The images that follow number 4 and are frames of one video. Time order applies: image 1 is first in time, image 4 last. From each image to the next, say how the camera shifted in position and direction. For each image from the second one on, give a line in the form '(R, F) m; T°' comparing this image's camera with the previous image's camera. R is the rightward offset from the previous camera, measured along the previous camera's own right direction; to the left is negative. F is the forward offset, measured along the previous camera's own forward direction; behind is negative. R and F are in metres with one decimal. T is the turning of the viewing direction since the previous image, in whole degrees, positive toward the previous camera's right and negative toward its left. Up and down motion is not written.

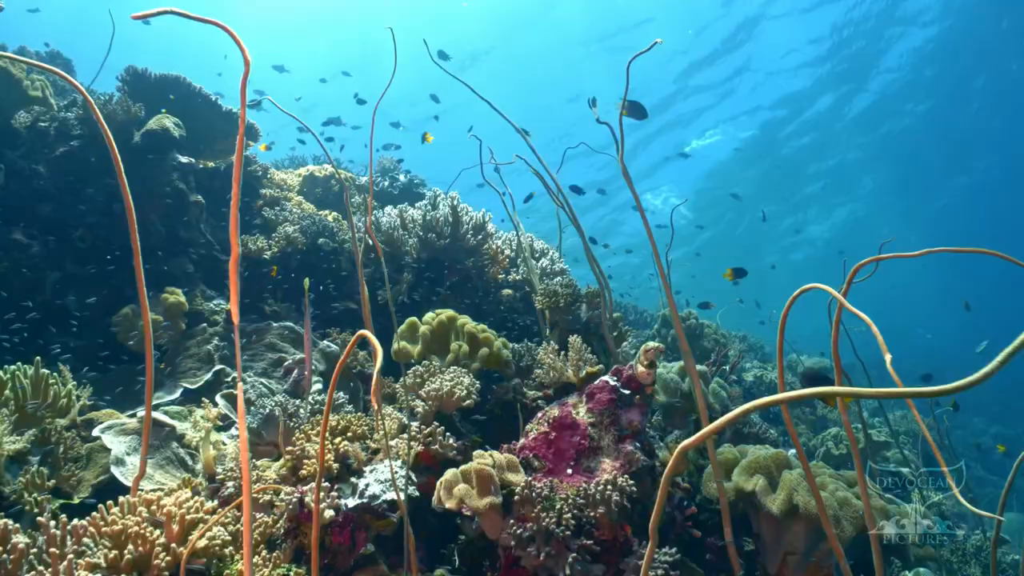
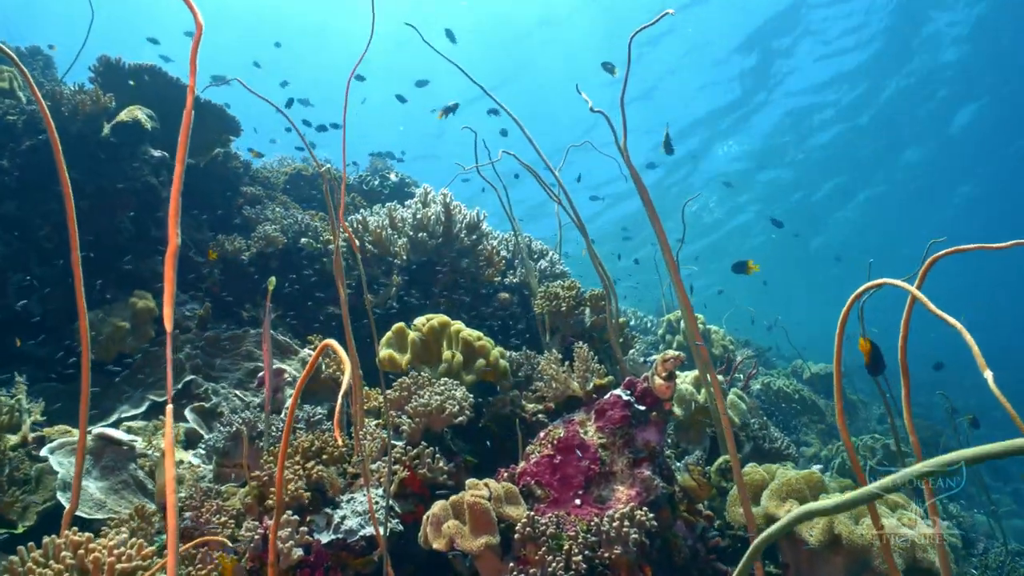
(0.0, +0.5) m; 0°
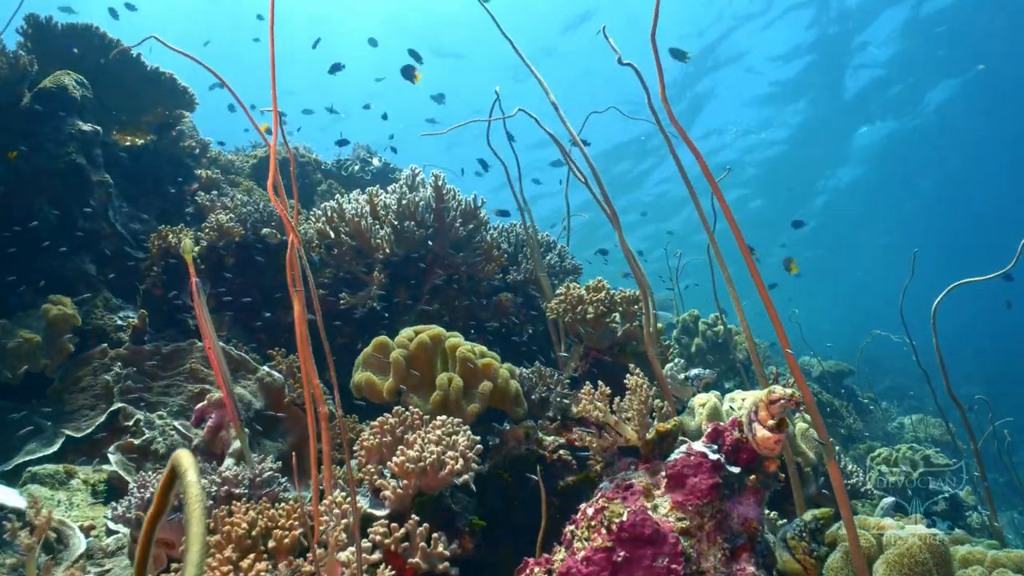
(-0.2, +1.1) m; +2°
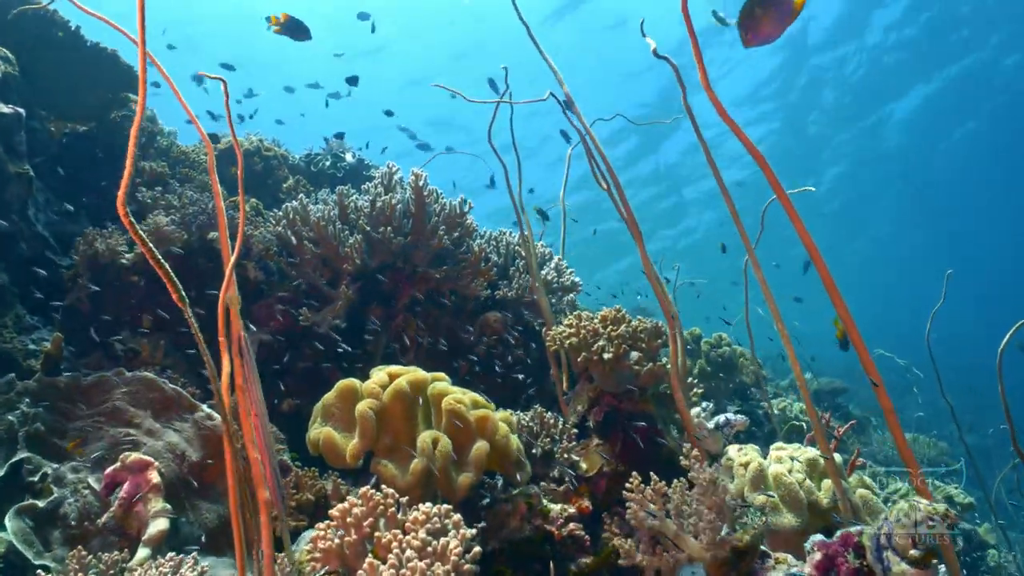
(-0.1, +0.7) m; +3°
